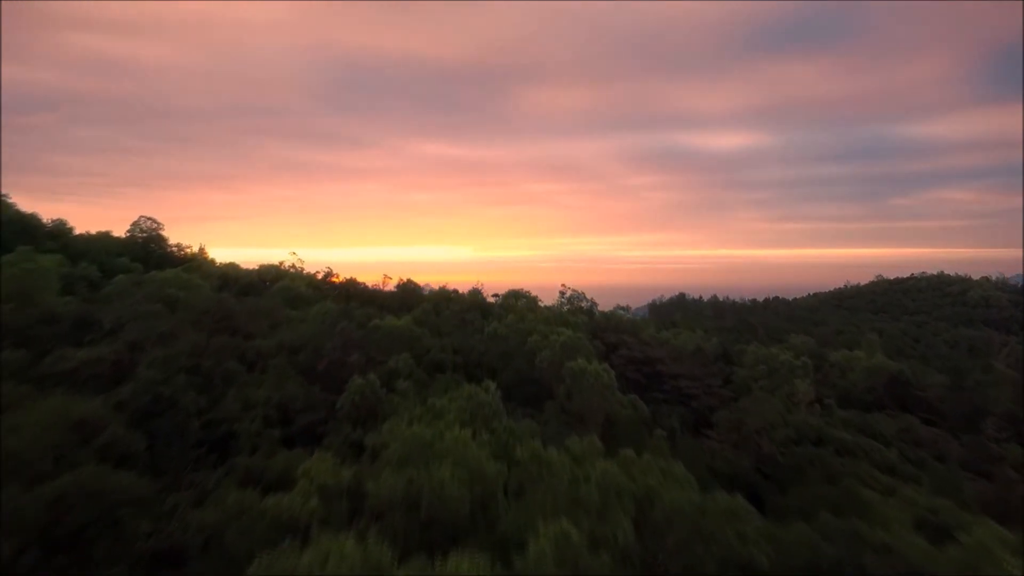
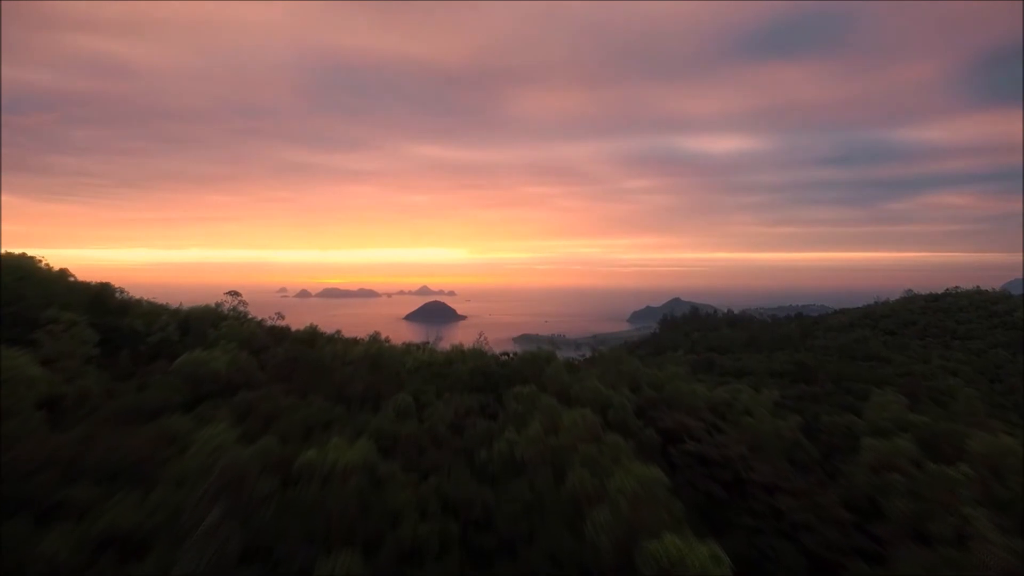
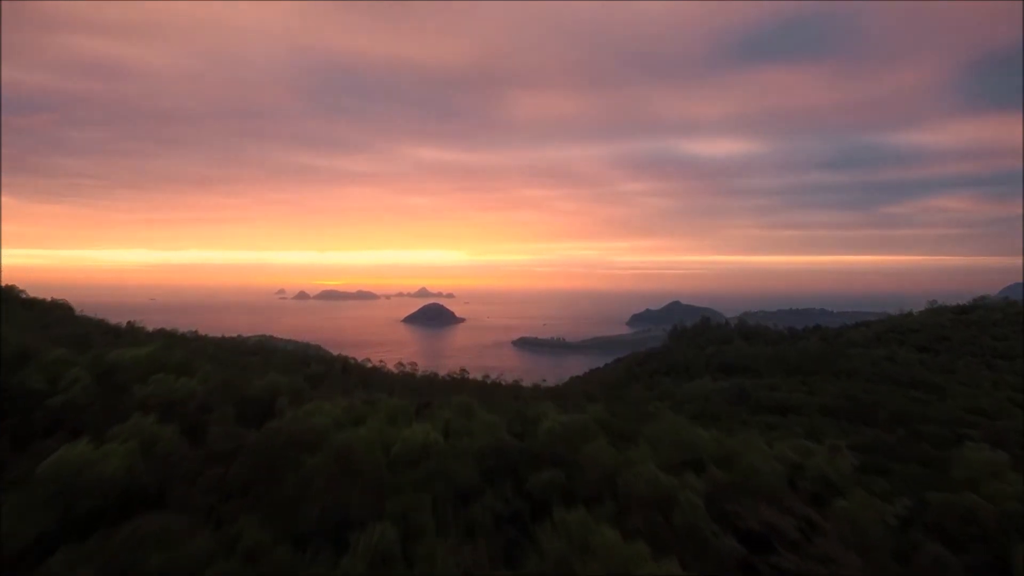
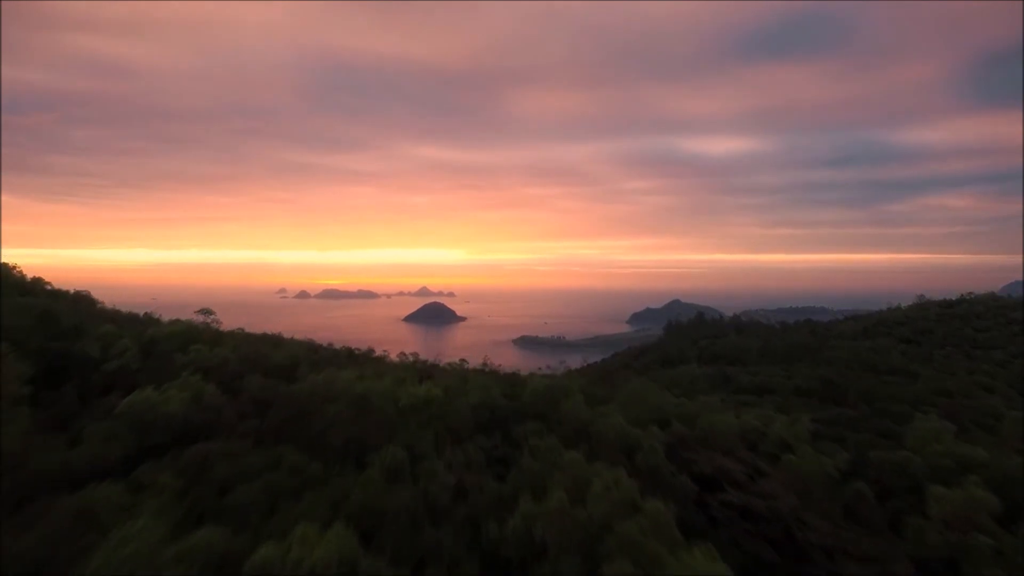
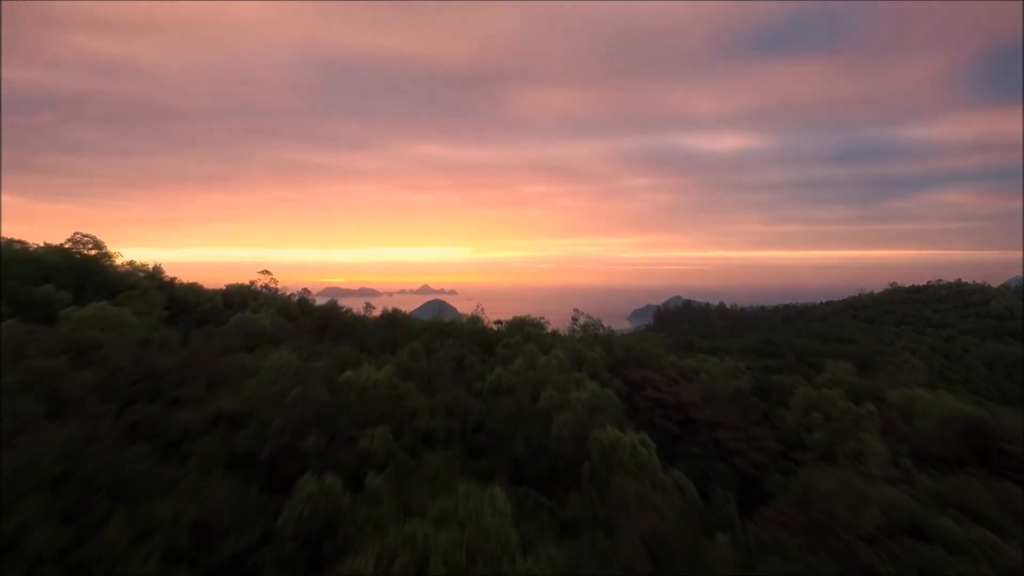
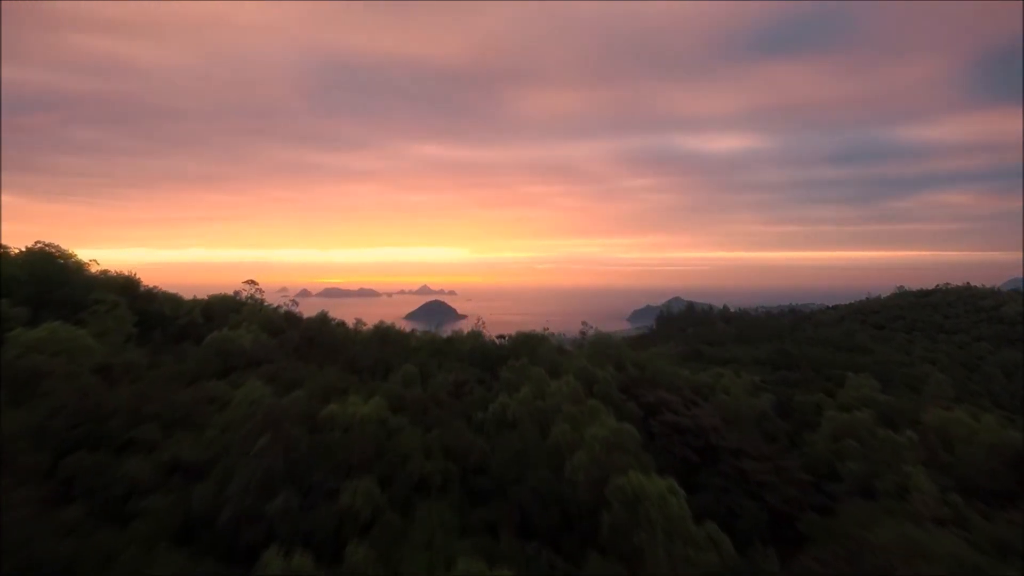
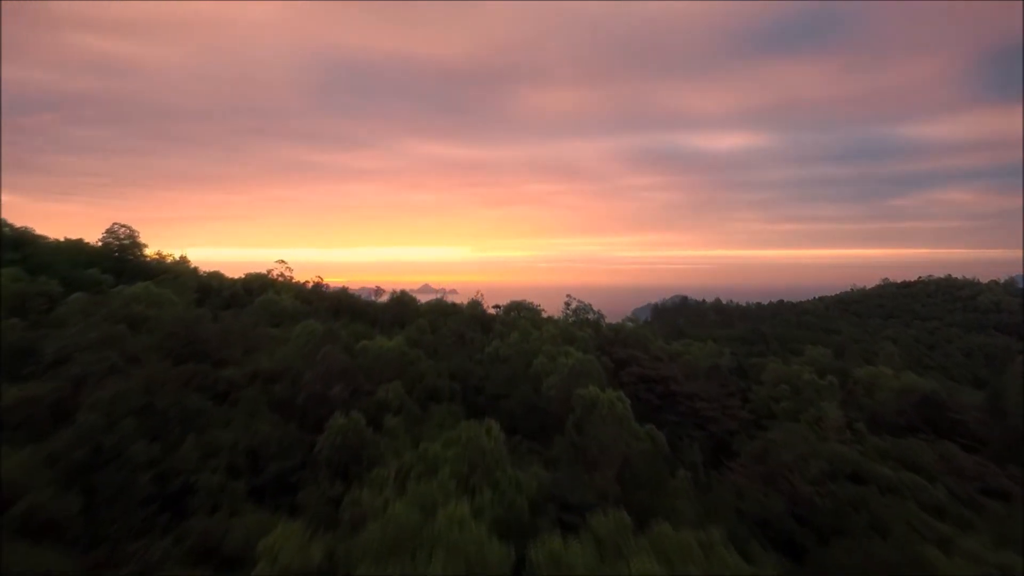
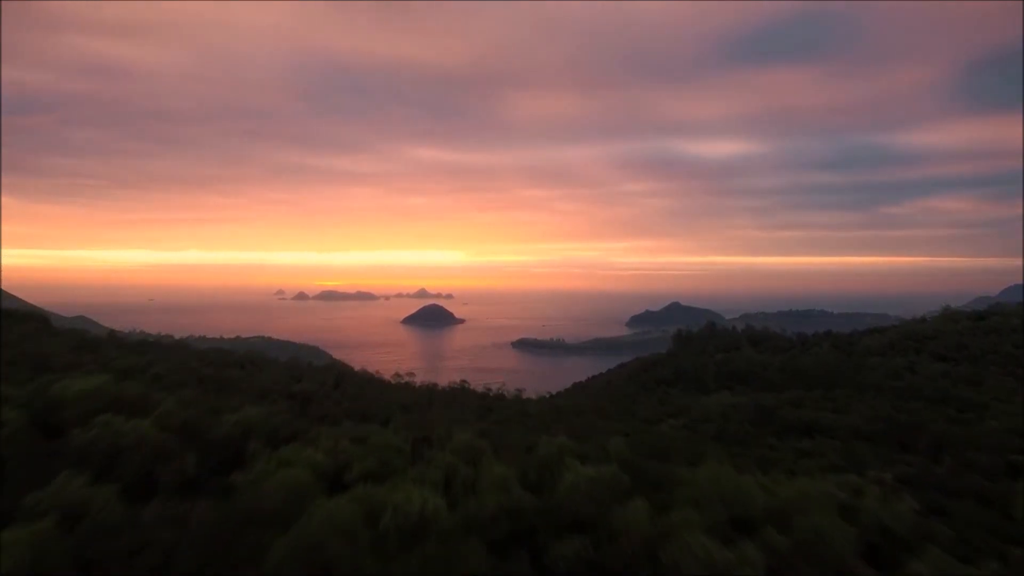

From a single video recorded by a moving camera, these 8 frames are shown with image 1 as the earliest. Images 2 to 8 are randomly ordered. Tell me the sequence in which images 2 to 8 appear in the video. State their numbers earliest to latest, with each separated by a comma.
7, 5, 6, 2, 4, 3, 8
